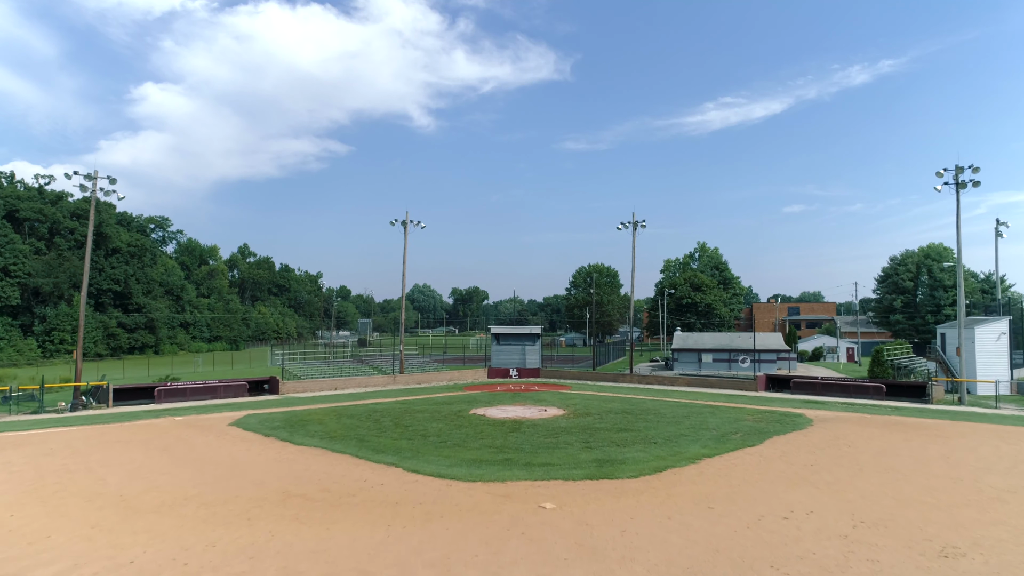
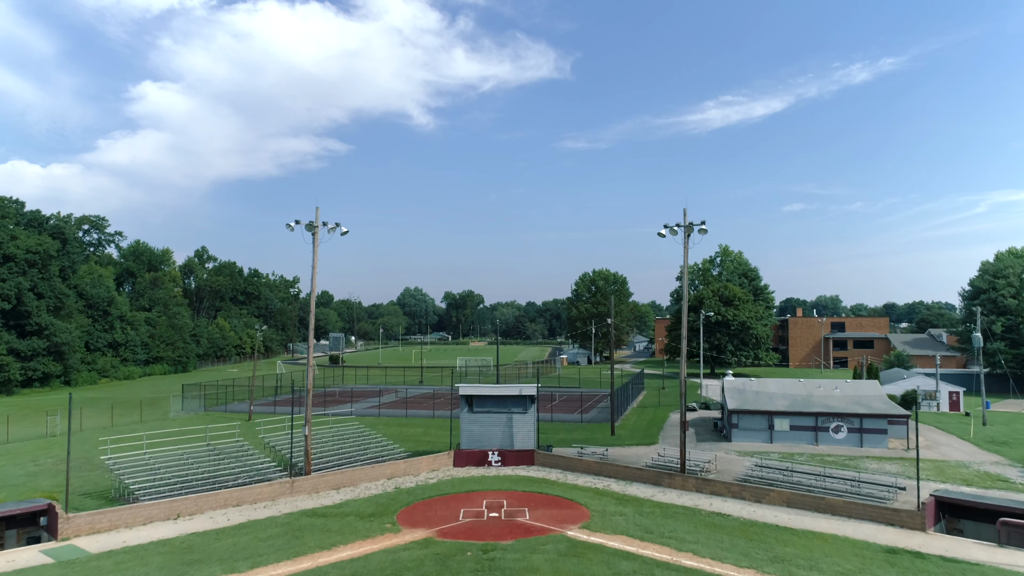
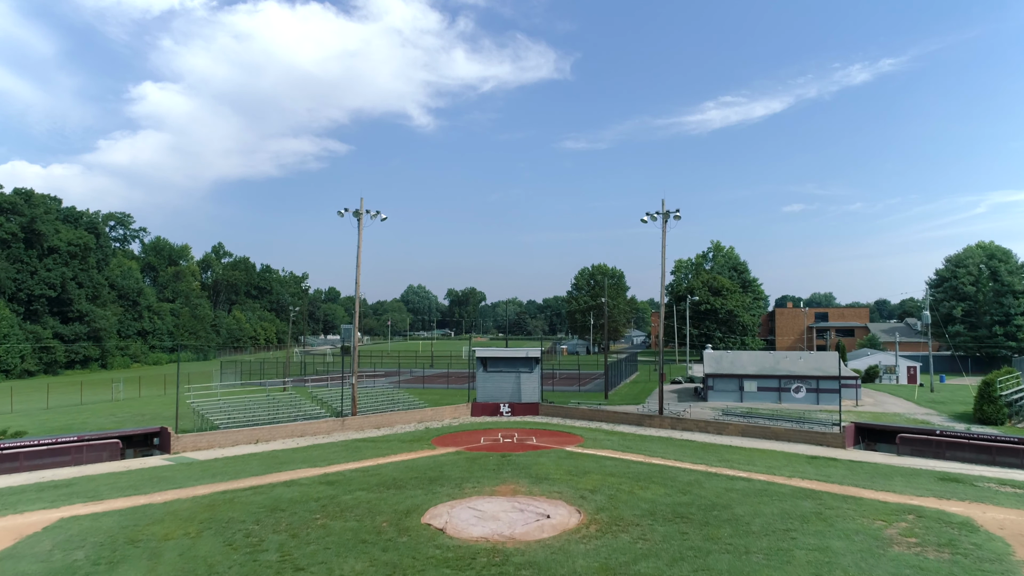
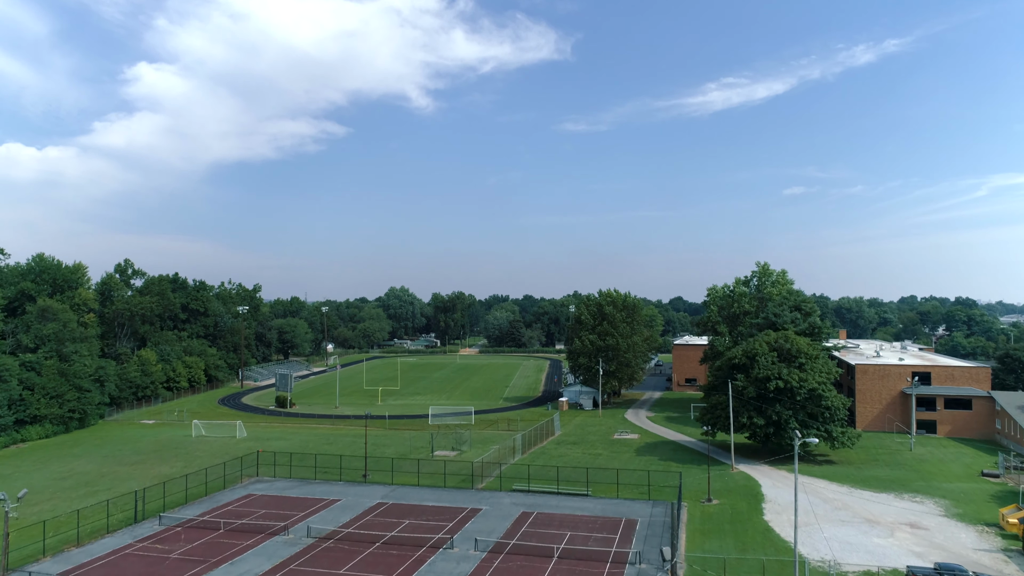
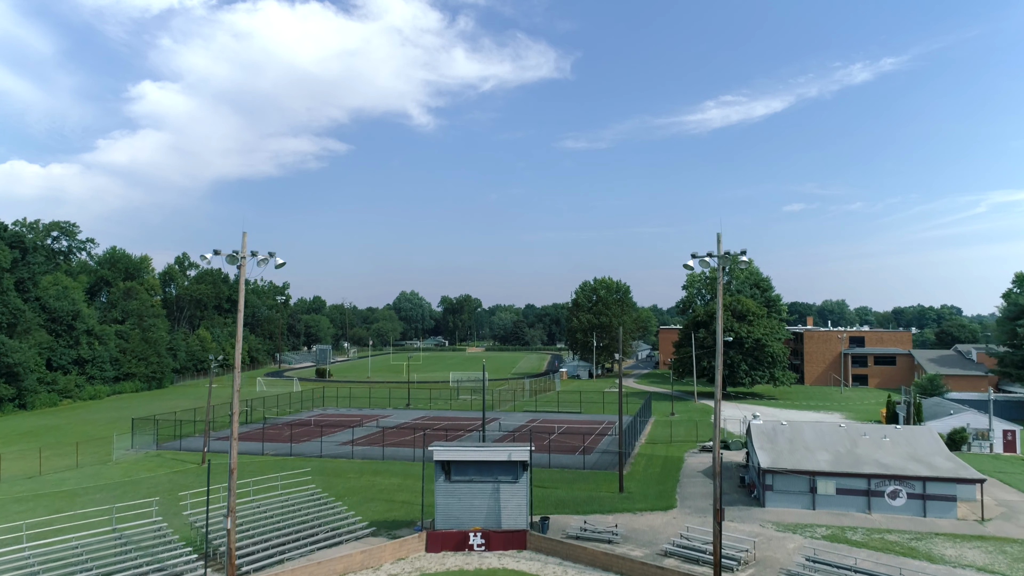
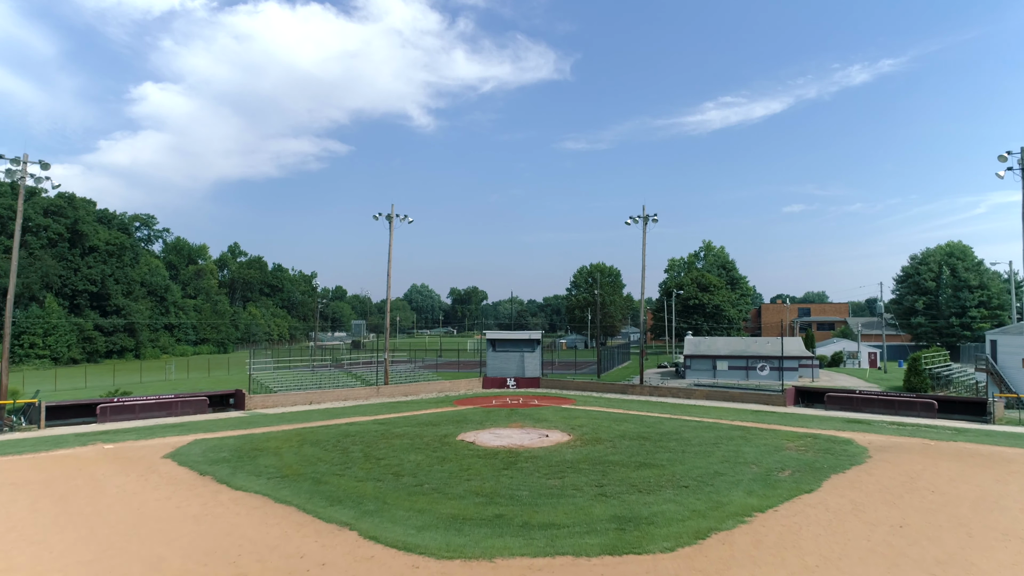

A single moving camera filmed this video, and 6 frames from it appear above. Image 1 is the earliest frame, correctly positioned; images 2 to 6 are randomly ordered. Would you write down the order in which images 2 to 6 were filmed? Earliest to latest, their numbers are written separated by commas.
6, 3, 2, 5, 4
